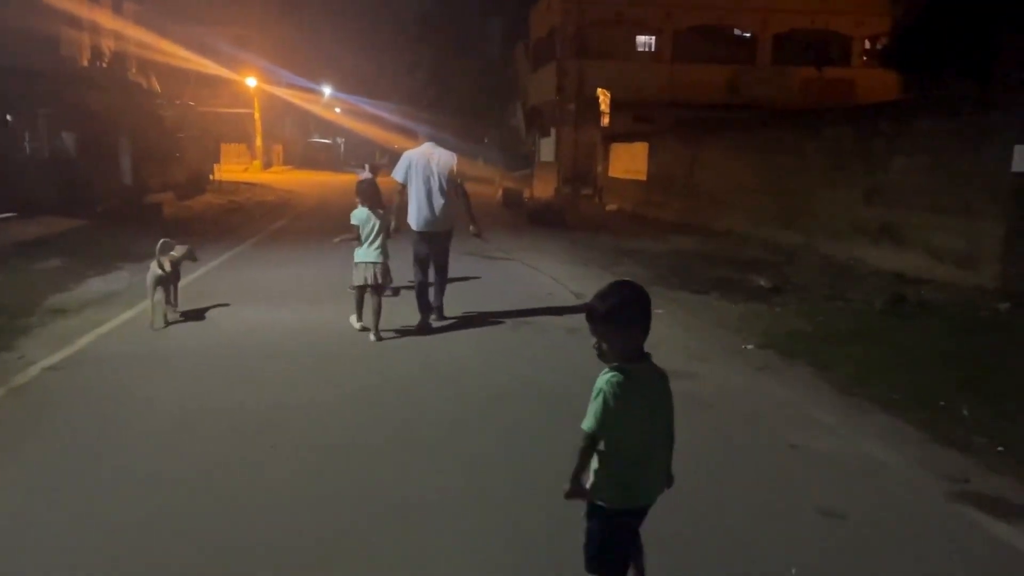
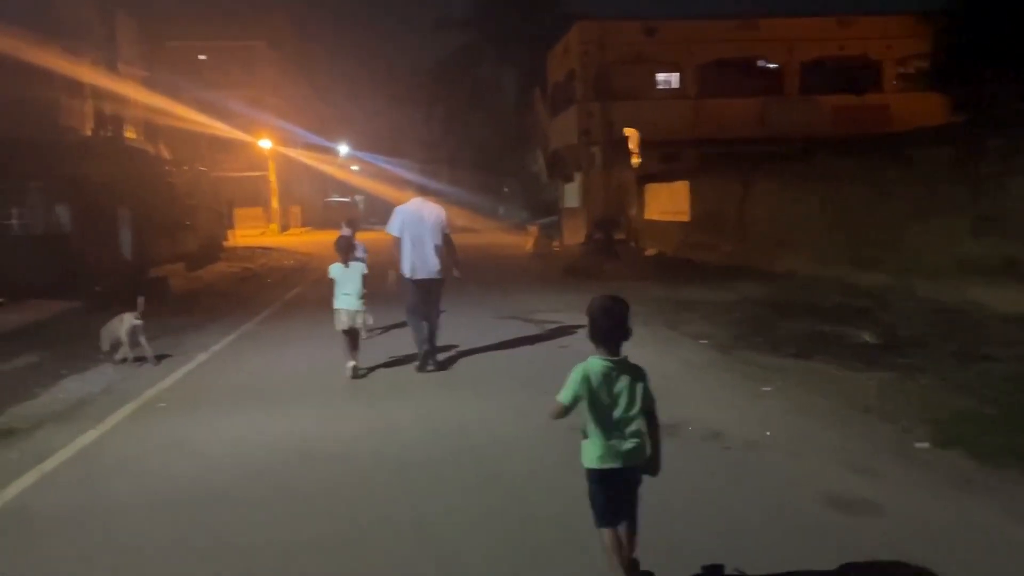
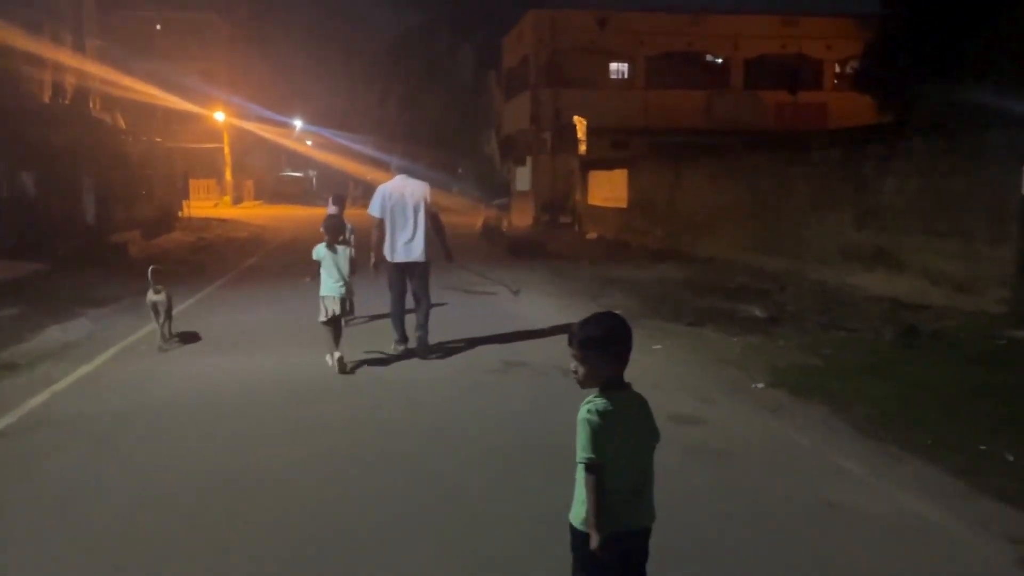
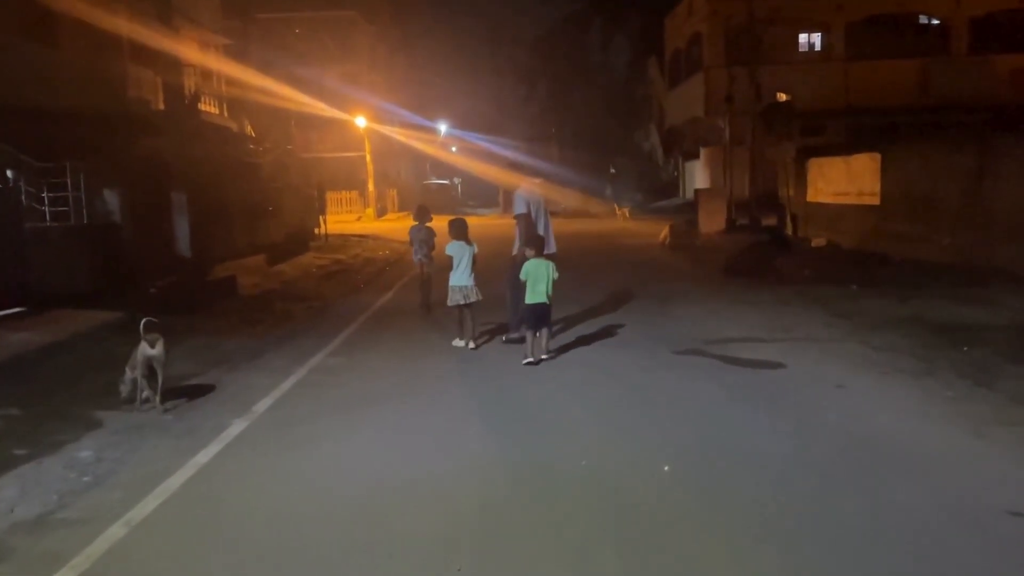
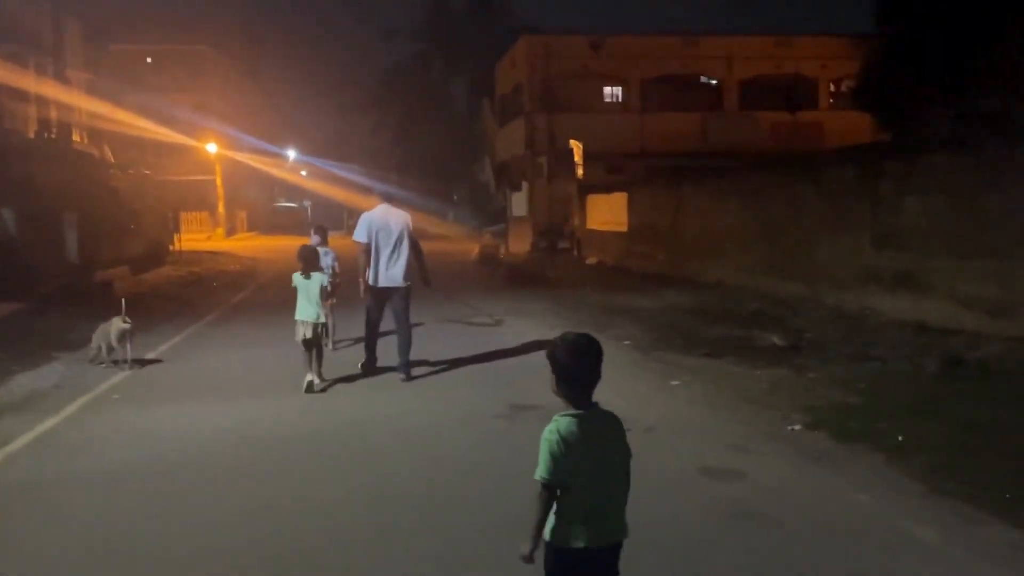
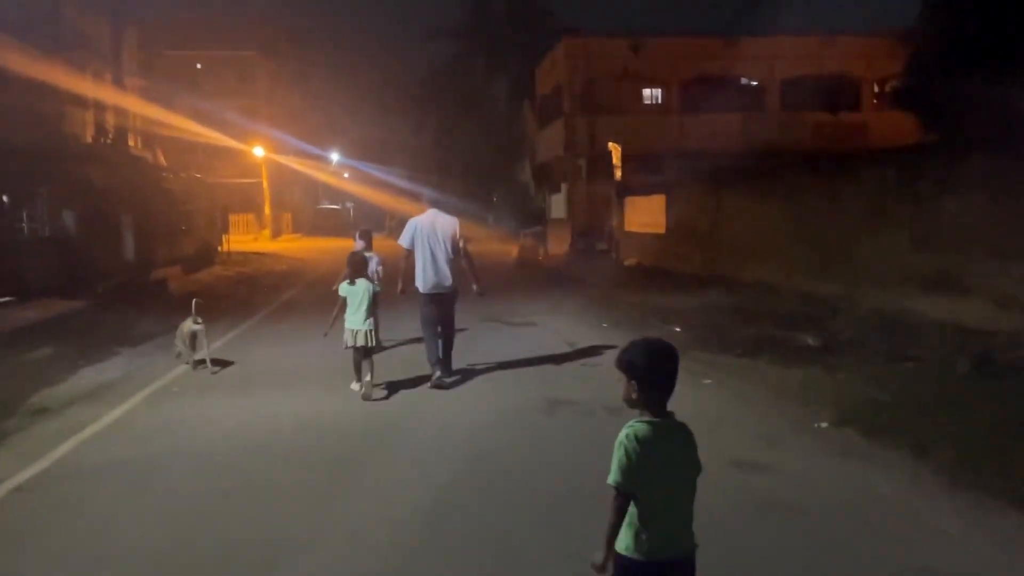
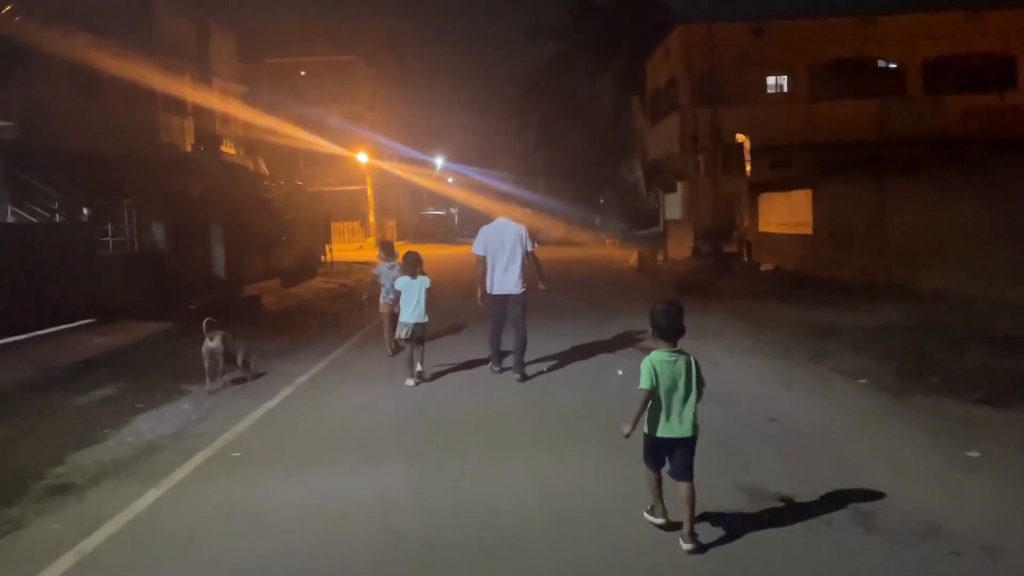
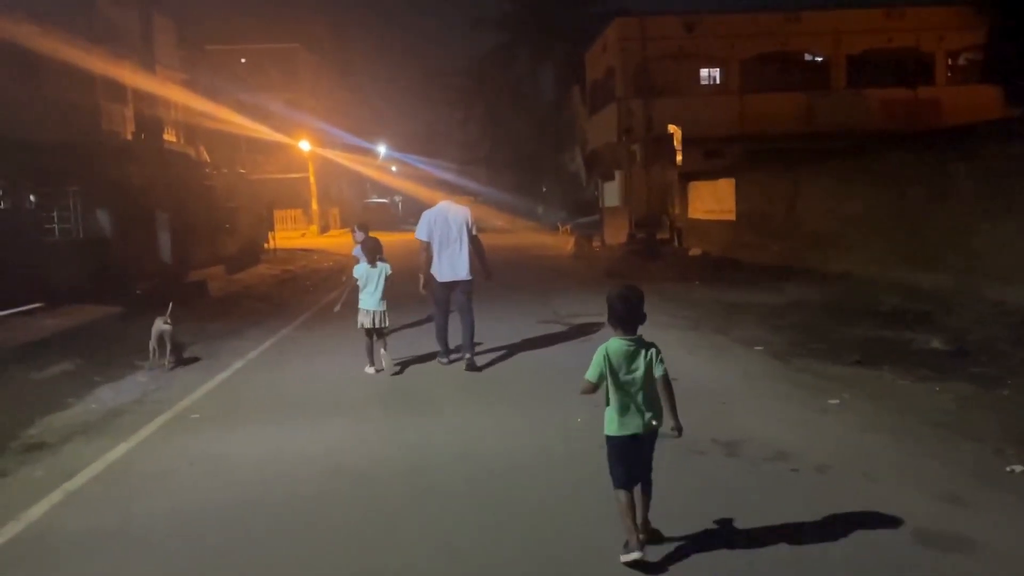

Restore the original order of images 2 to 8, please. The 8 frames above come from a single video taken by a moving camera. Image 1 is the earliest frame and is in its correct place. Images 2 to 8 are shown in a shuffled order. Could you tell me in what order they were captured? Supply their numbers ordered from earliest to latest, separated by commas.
3, 6, 5, 2, 8, 7, 4
